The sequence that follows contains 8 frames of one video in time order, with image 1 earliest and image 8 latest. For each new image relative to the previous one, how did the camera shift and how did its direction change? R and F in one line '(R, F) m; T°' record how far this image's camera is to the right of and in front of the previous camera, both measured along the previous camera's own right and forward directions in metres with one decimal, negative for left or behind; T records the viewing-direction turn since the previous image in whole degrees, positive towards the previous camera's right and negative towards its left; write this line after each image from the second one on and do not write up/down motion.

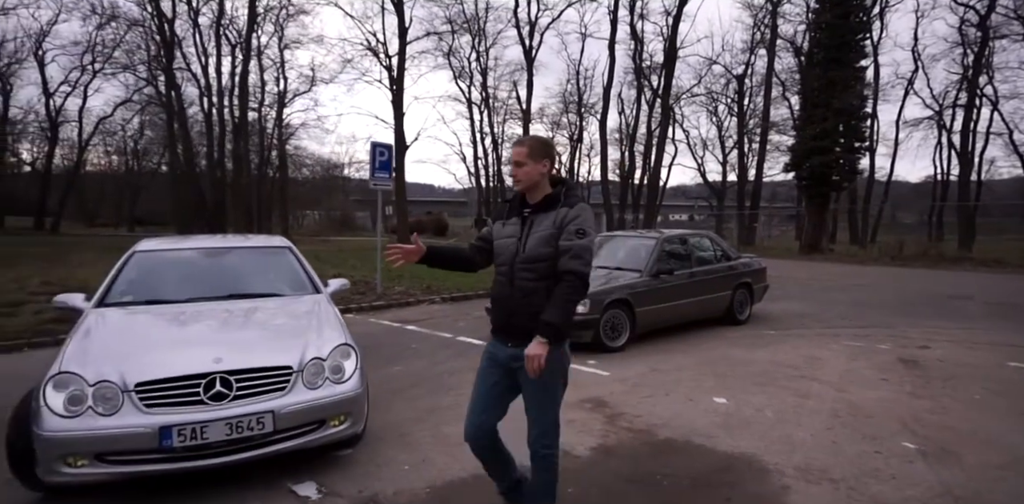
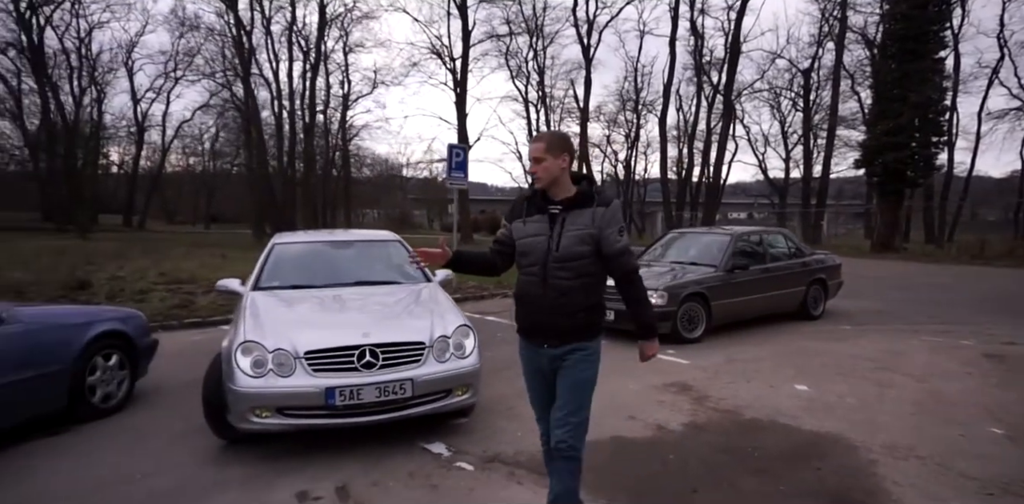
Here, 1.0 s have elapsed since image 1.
(-0.4, -0.5) m; -5°
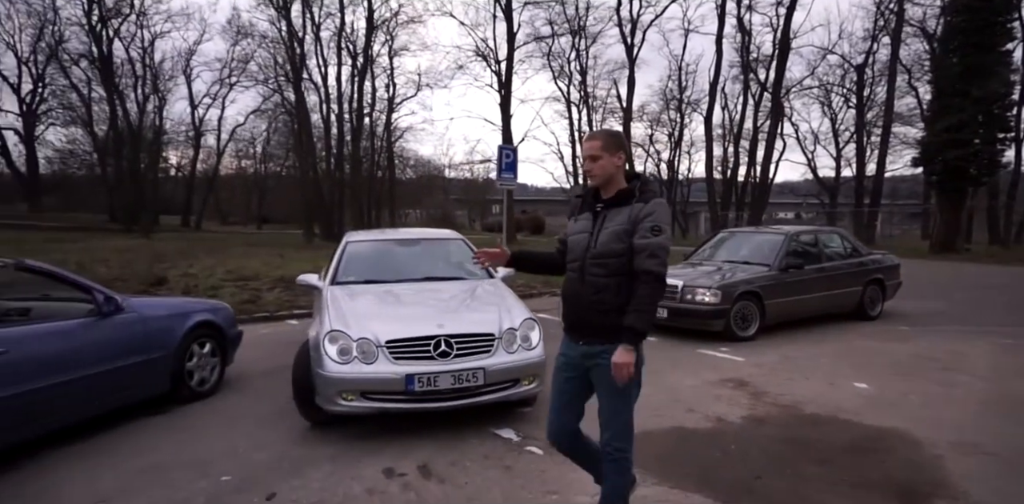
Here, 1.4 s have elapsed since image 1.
(-0.2, -0.3) m; -4°
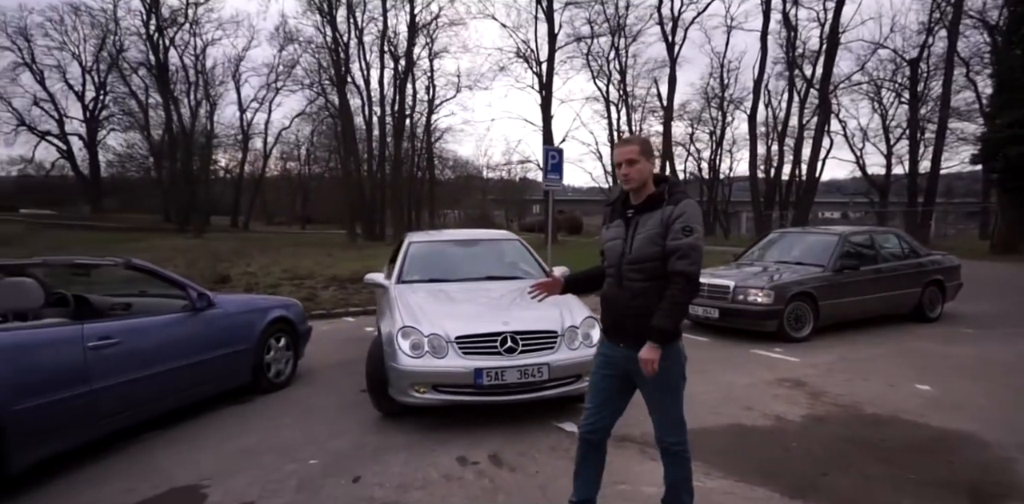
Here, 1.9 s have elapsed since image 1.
(-0.2, -0.2) m; -4°
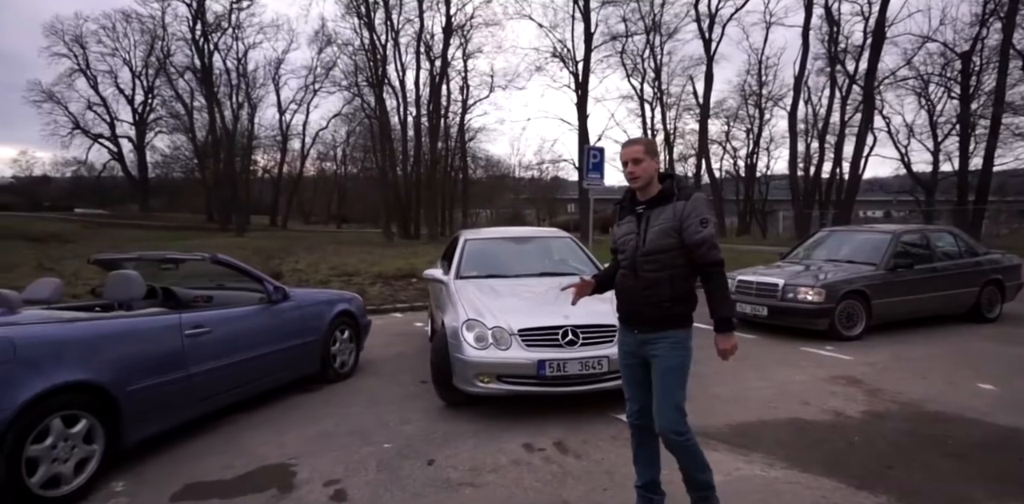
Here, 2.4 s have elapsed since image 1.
(-0.3, -0.2) m; -3°
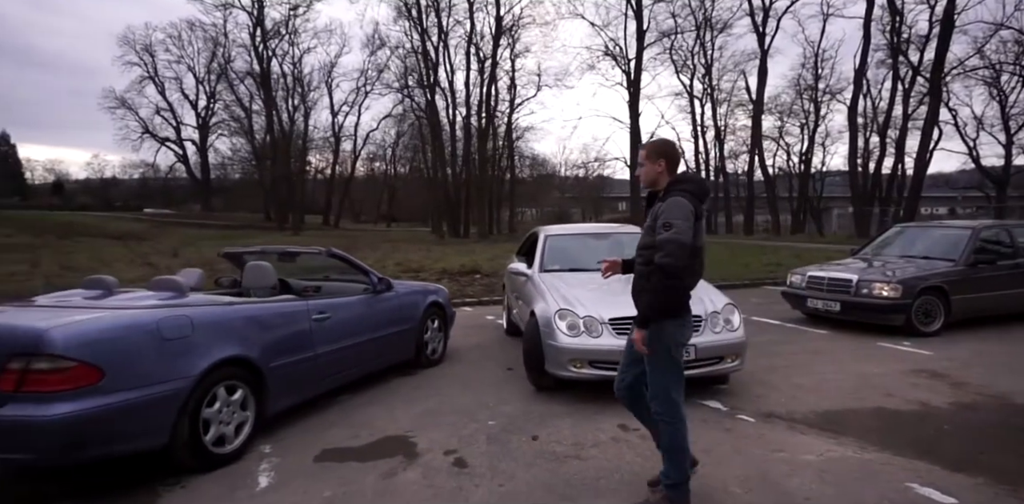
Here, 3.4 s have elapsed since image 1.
(-0.5, -0.4) m; -4°
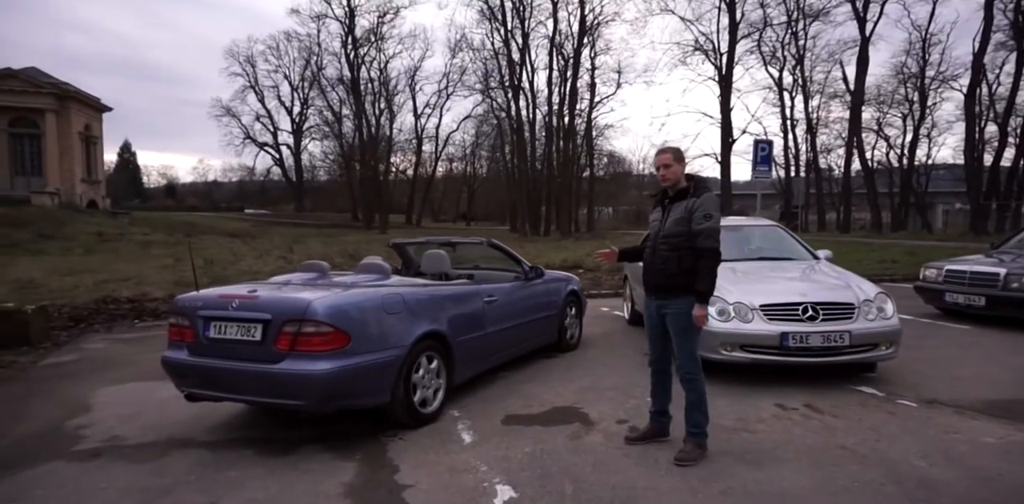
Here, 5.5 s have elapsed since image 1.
(-0.8, -0.5) m; -7°
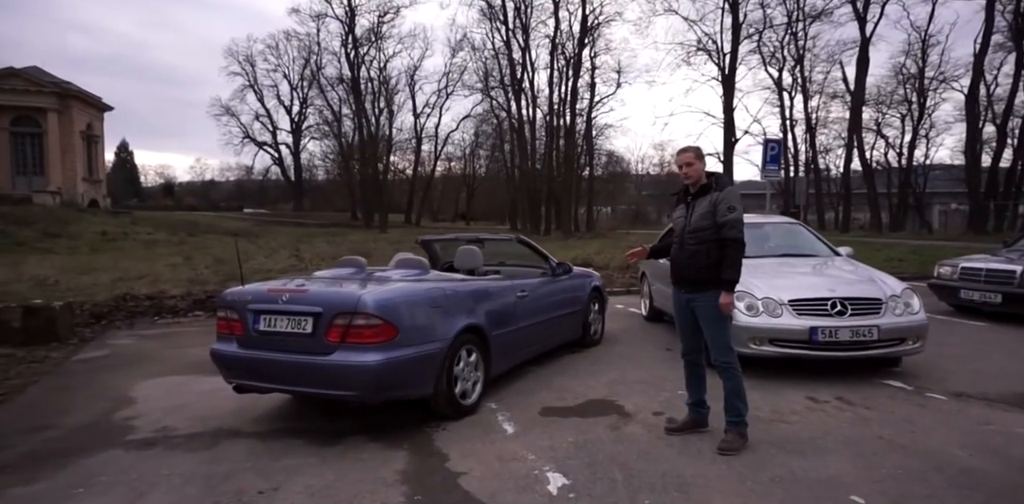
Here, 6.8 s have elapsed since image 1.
(-0.4, -0.1) m; 0°
